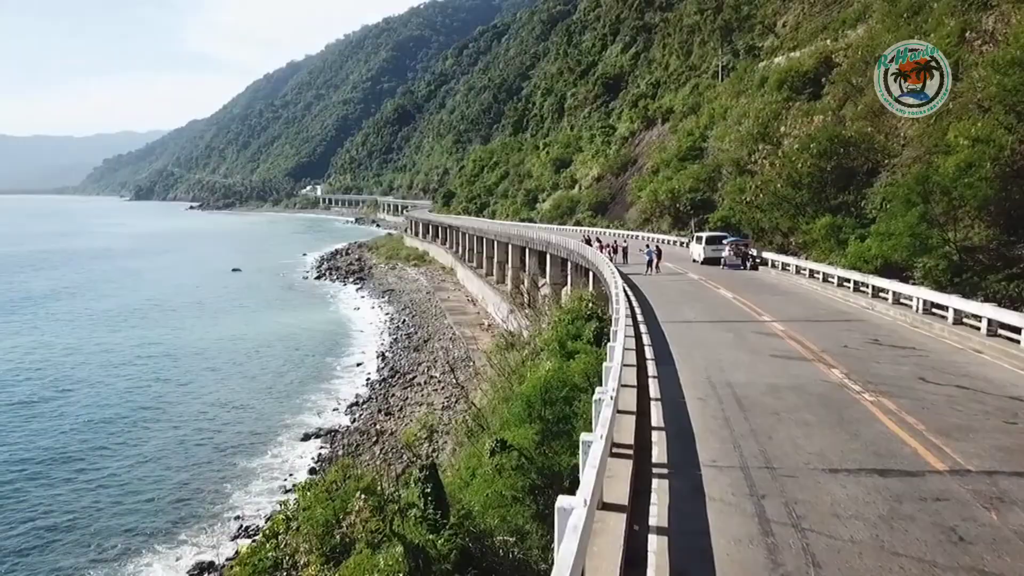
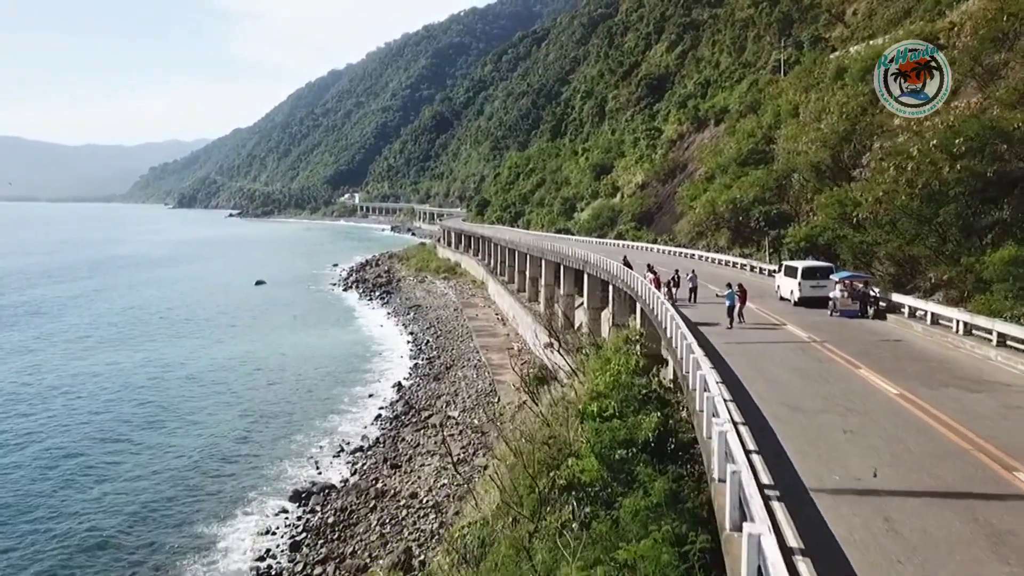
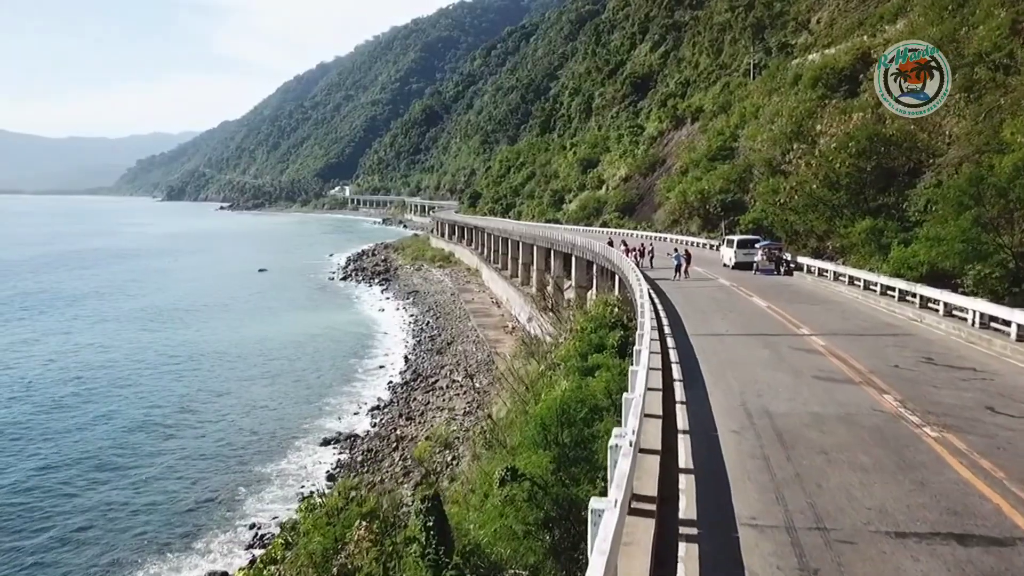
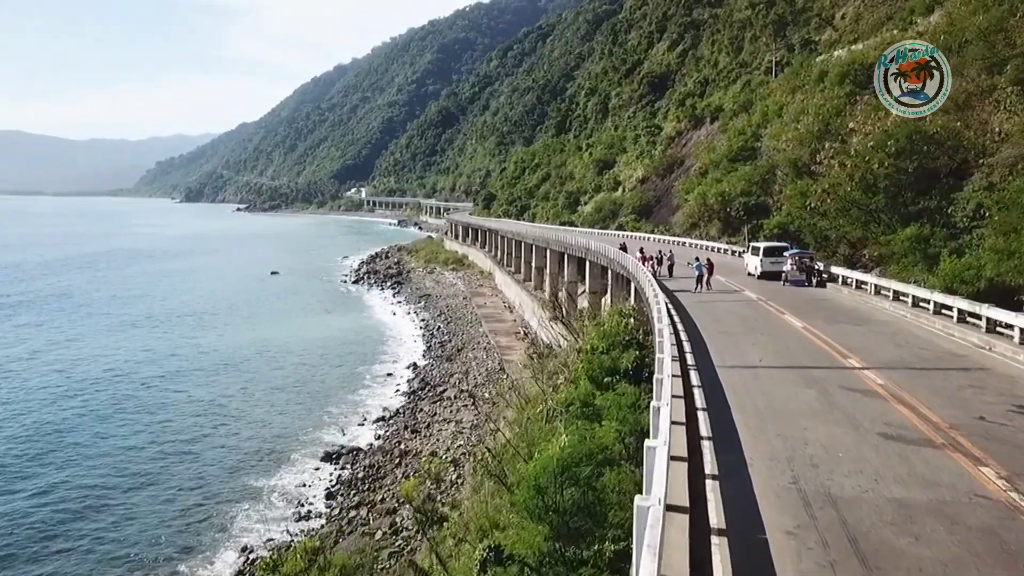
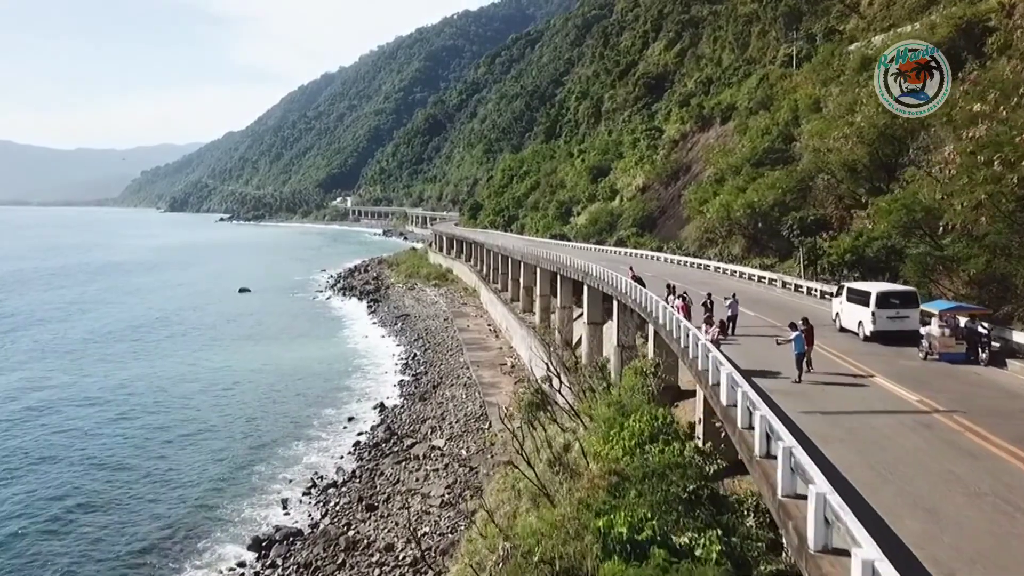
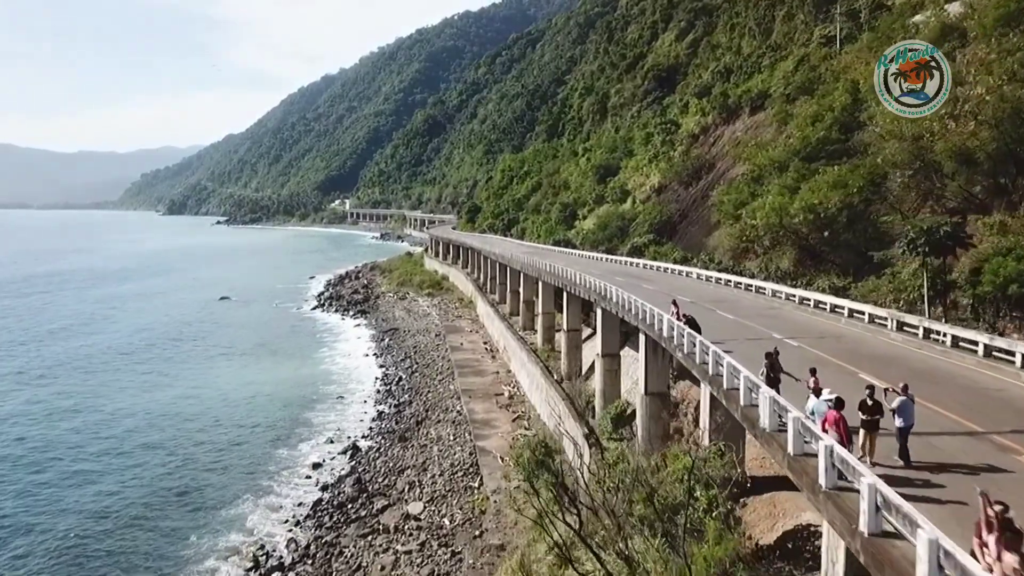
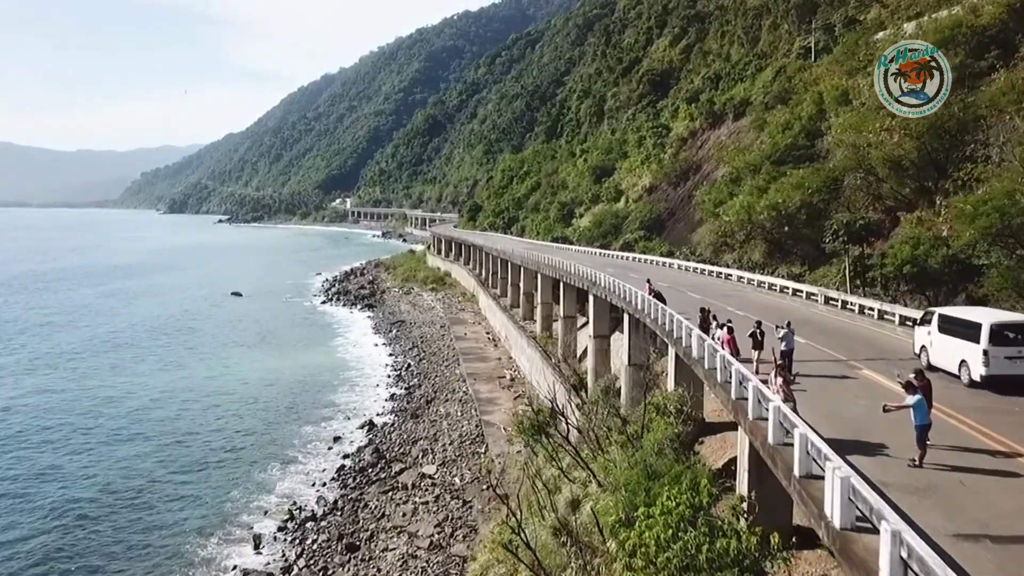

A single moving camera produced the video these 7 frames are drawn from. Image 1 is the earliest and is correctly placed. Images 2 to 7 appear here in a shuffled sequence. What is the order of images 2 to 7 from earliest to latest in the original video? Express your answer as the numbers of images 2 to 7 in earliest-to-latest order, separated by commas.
3, 4, 2, 5, 7, 6
